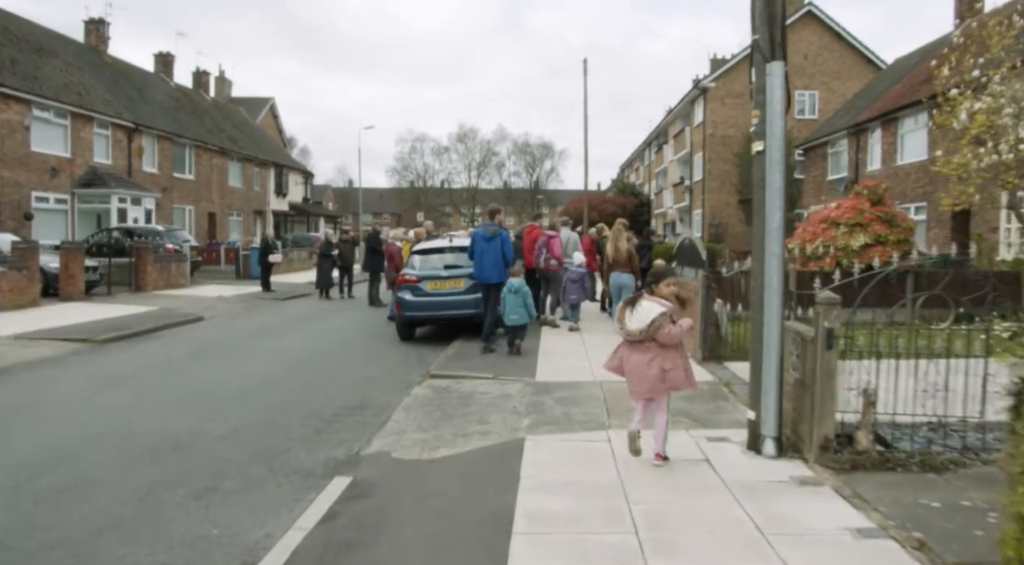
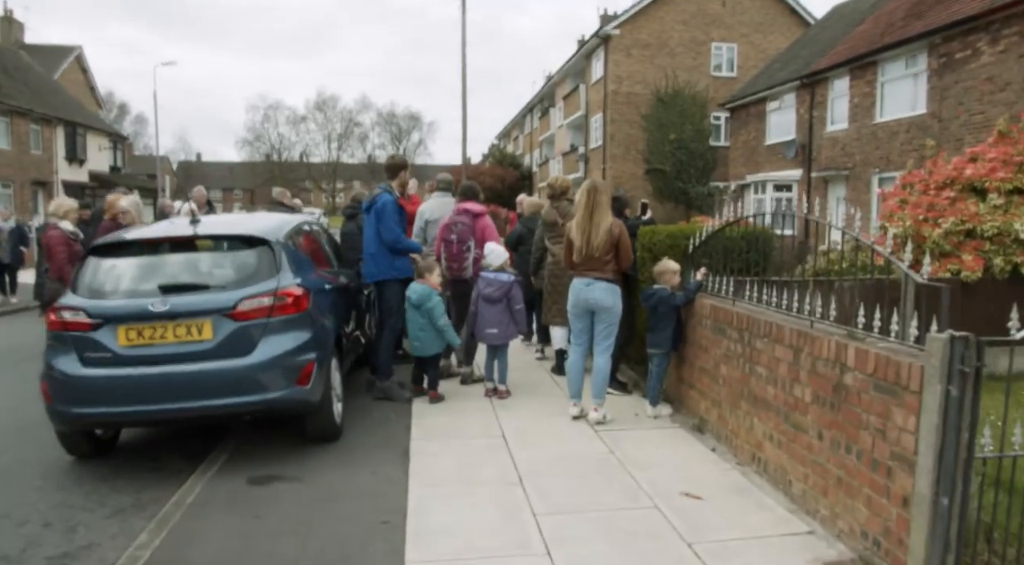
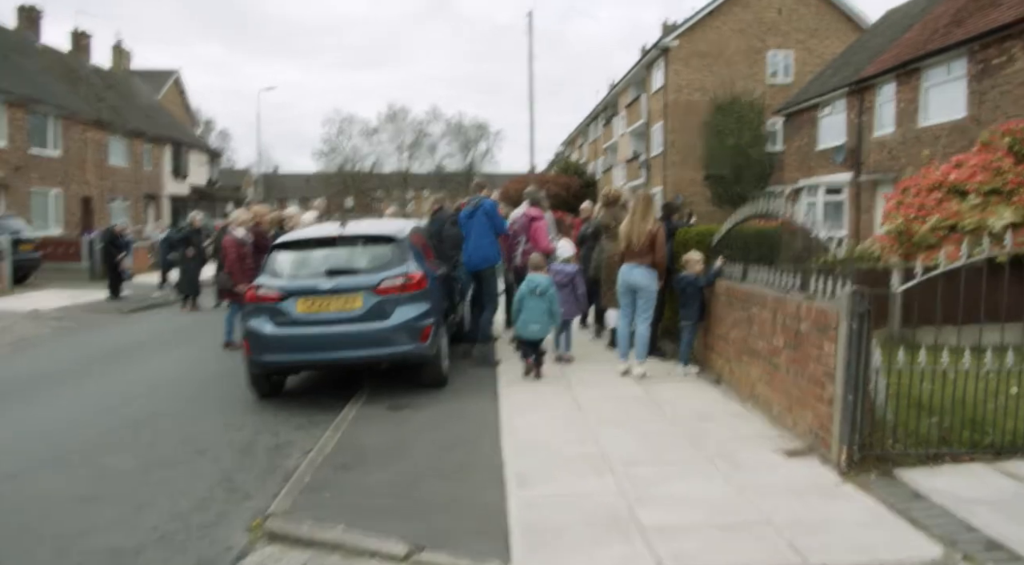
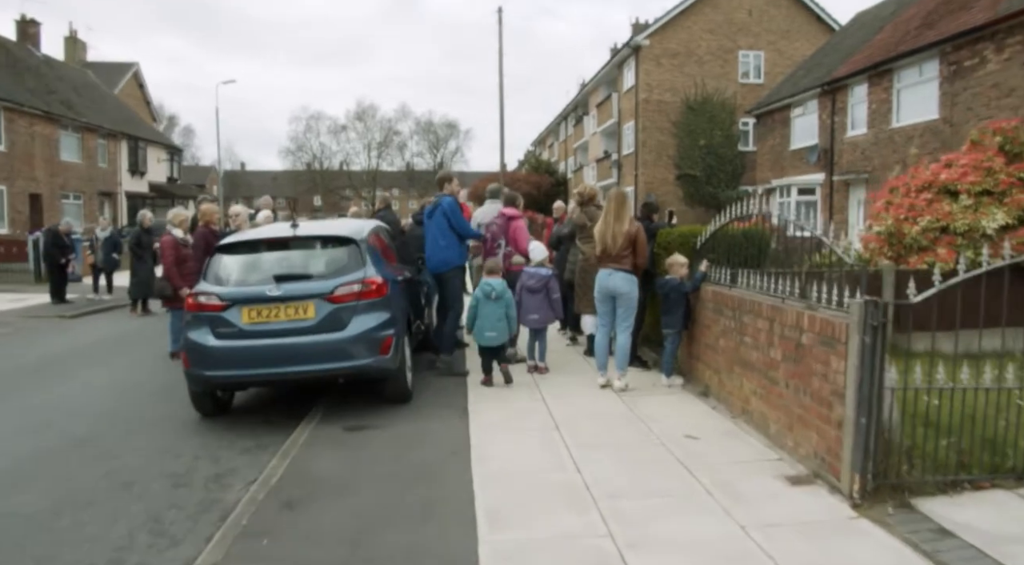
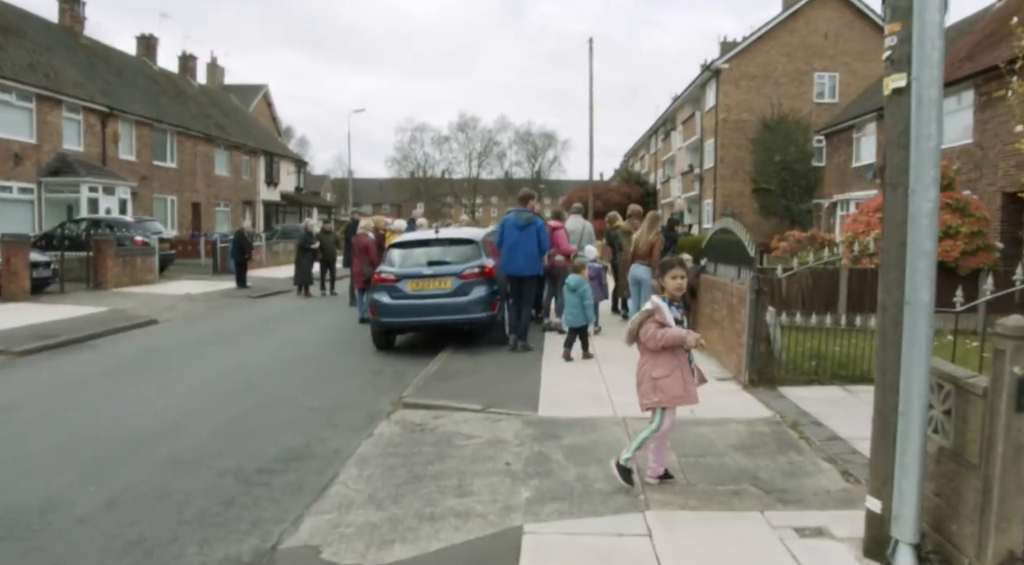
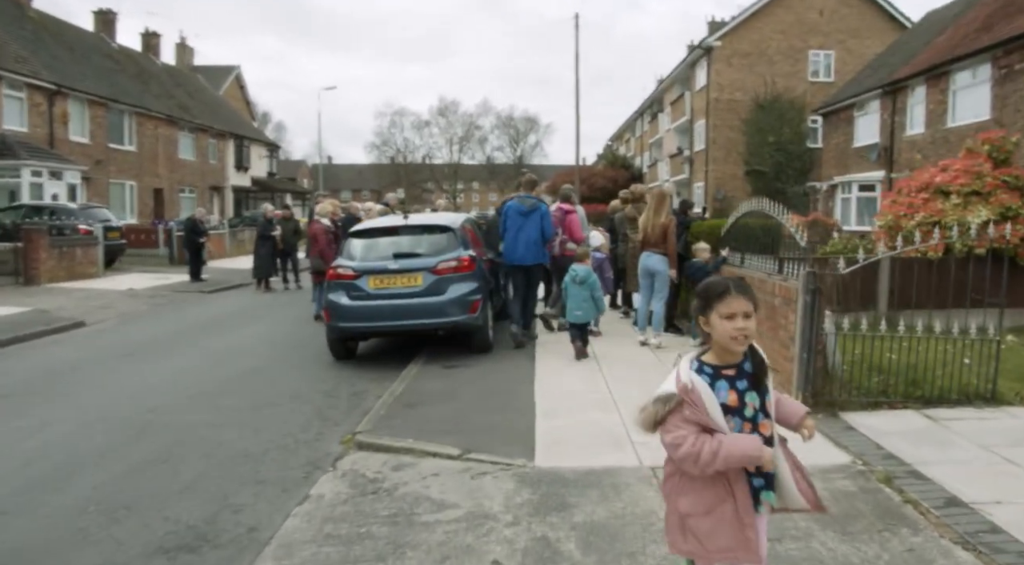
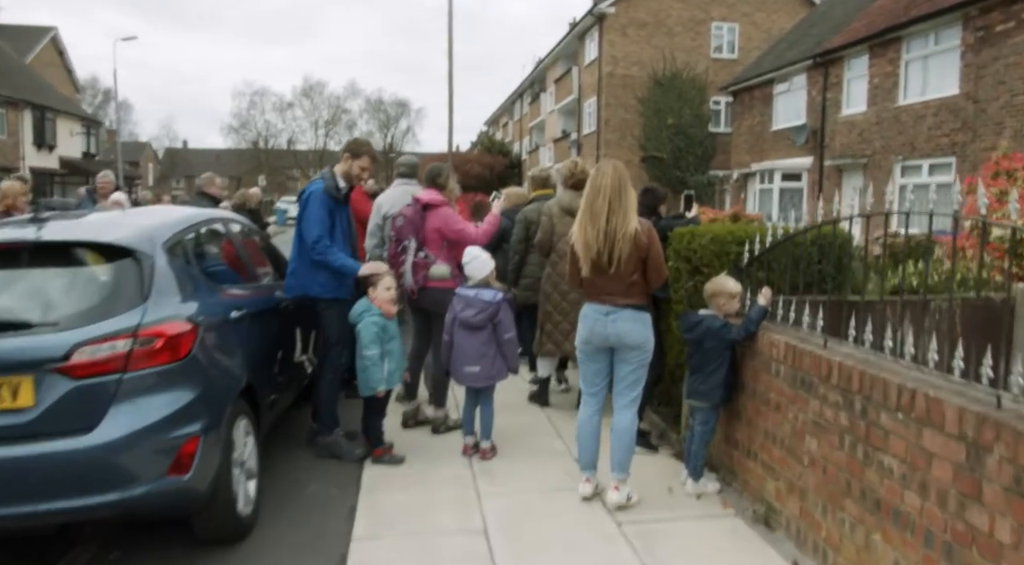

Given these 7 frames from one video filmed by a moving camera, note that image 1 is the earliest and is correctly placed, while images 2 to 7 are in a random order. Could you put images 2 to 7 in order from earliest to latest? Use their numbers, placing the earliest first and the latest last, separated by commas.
5, 6, 3, 4, 2, 7
